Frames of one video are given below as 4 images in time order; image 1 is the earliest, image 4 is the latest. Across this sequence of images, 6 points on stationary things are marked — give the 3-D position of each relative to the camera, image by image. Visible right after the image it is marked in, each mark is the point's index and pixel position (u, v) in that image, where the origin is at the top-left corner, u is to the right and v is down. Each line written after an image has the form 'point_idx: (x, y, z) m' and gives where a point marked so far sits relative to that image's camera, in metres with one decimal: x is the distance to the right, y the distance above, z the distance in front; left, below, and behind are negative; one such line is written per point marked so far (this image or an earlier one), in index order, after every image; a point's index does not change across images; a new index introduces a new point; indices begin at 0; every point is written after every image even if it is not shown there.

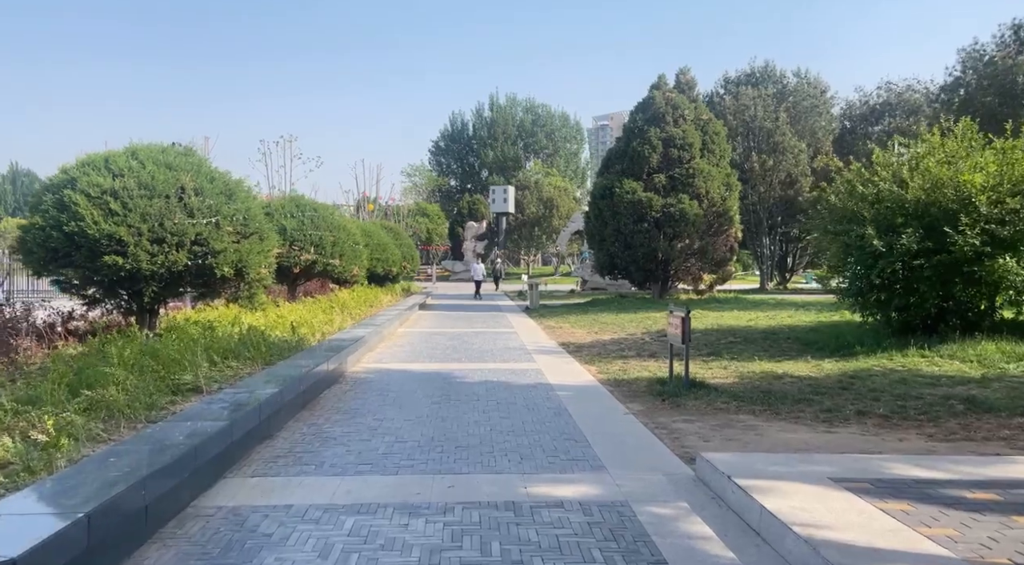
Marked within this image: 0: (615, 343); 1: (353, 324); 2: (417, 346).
0: (+2.2, -1.3, +16.1) m
1: (-3.3, -0.9, +15.8) m
2: (-2.0, -1.3, +16.4) m
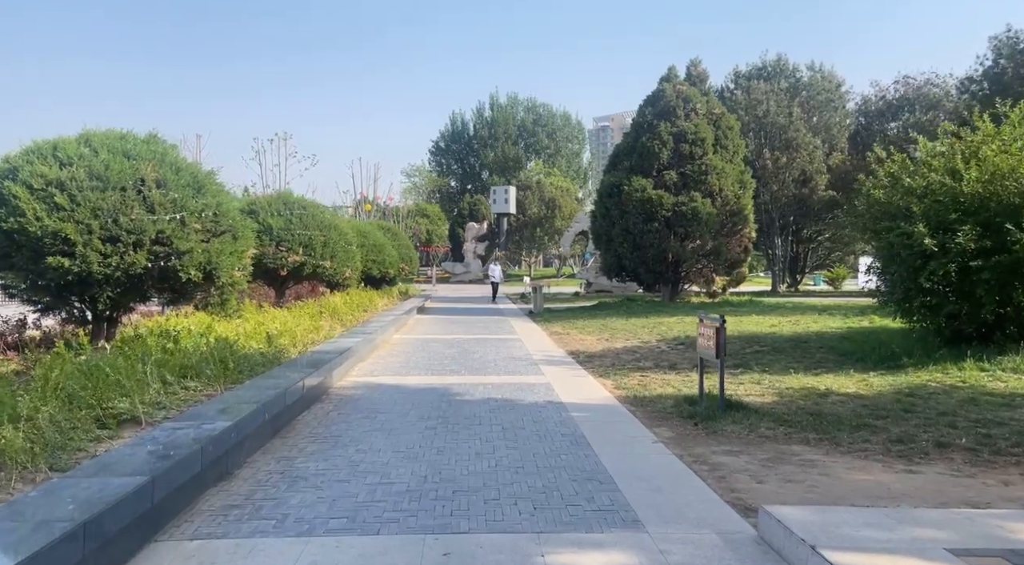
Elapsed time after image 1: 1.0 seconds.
0: (+2.2, -1.3, +14.8) m
1: (-3.2, -0.9, +14.5) m
2: (-1.9, -1.4, +15.0) m
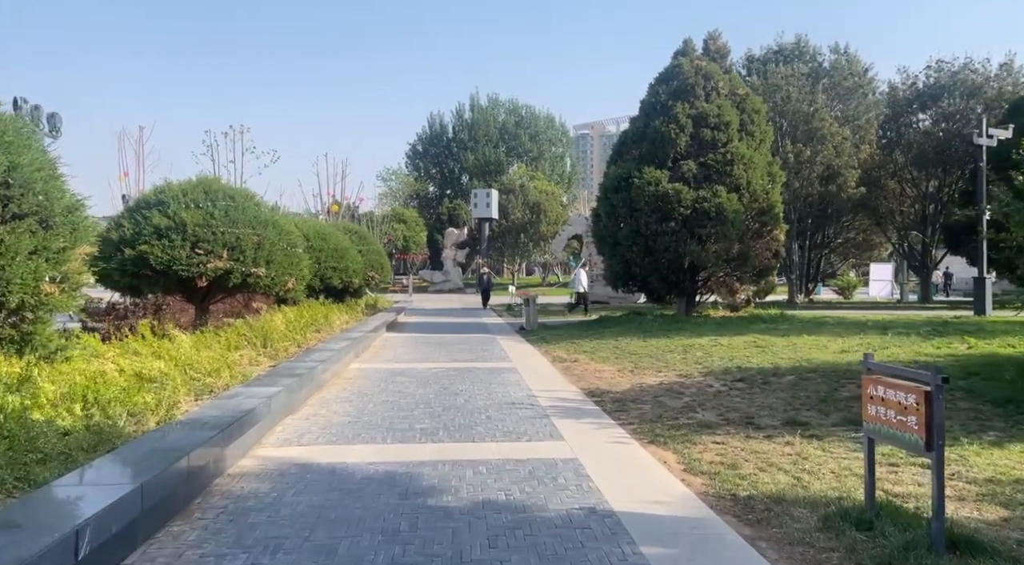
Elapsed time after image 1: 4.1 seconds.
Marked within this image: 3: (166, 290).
0: (+2.2, -1.5, +10.6) m
1: (-3.2, -1.1, +10.2) m
2: (-2.0, -1.6, +10.7) m
3: (-6.1, -0.1, +13.6) m
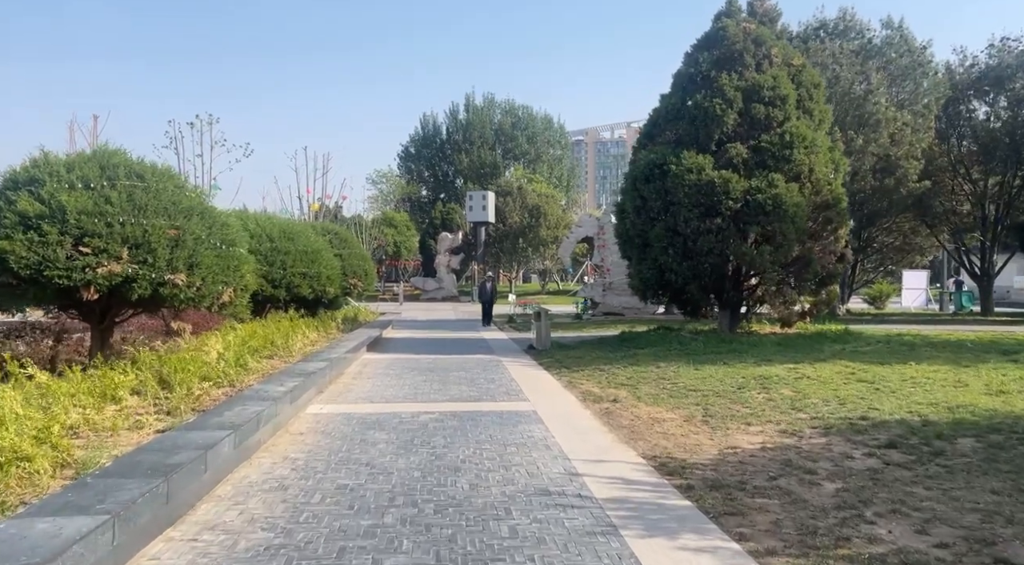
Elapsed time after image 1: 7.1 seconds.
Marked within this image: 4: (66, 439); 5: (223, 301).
0: (+2.5, -1.7, +6.7) m
1: (-2.9, -1.3, +6.2) m
2: (-1.7, -1.7, +6.8) m
3: (-5.8, -0.3, +9.6) m
4: (-3.2, -1.1, +5.6) m
5: (-4.2, -0.3, +11.3) m
